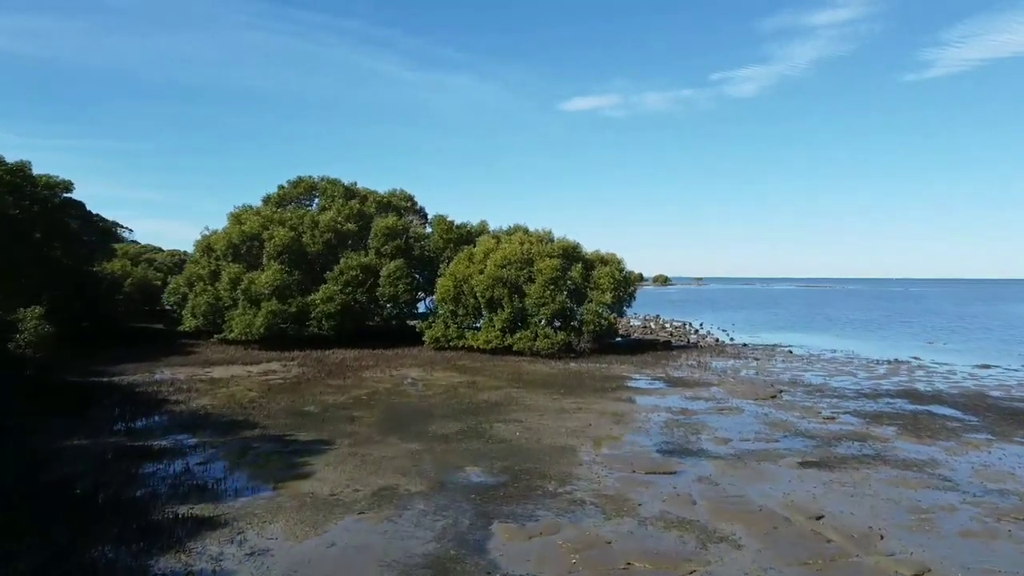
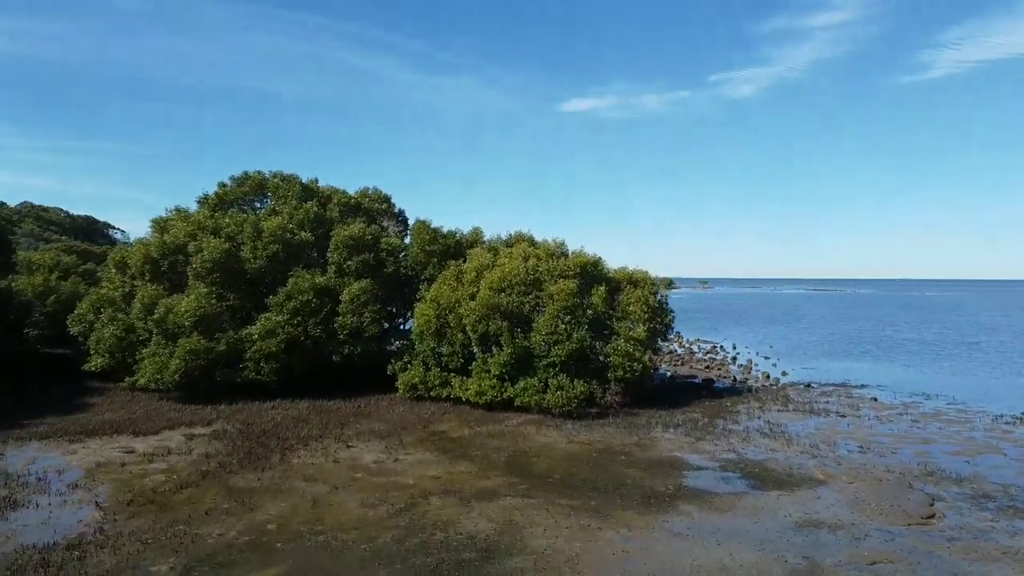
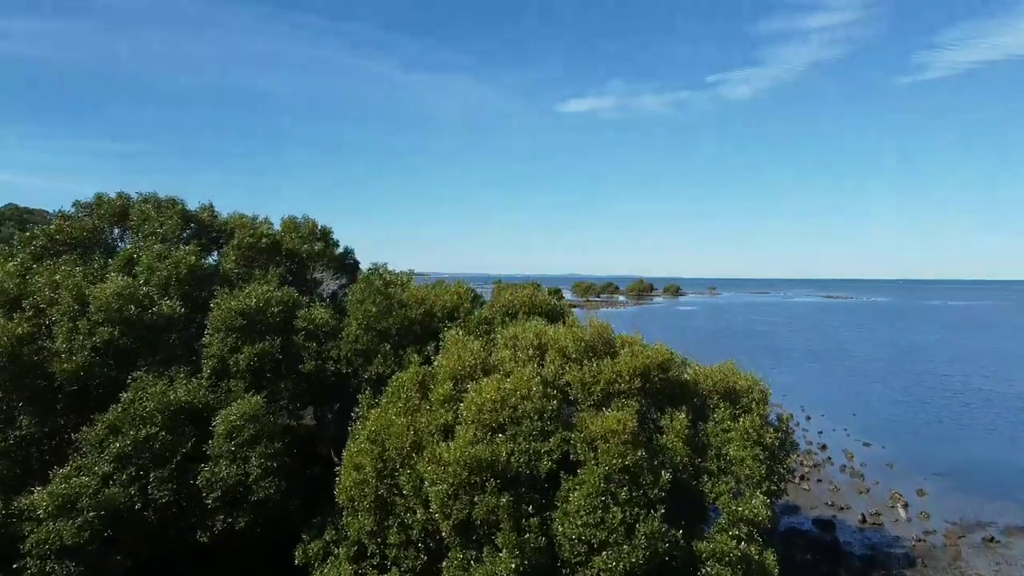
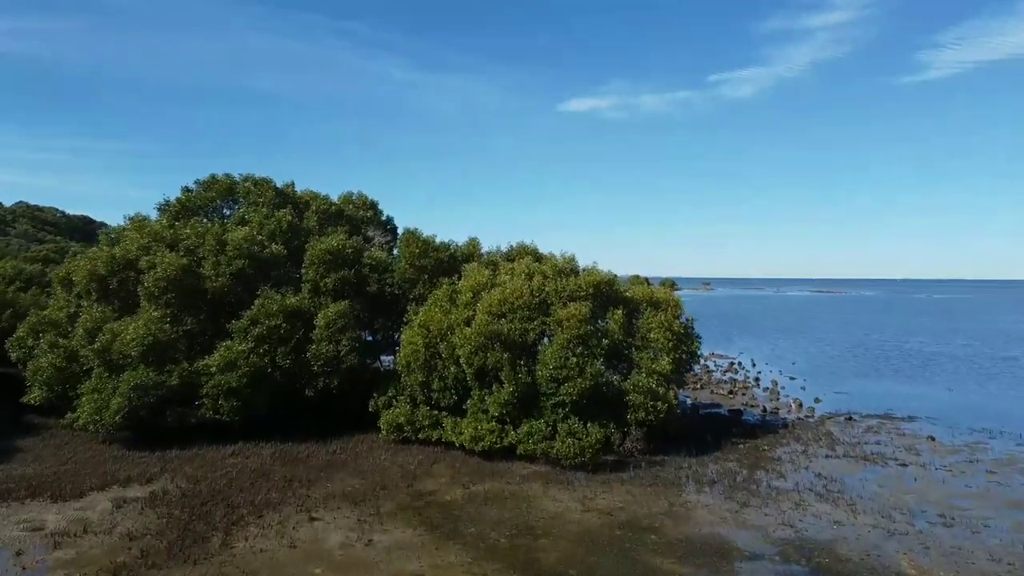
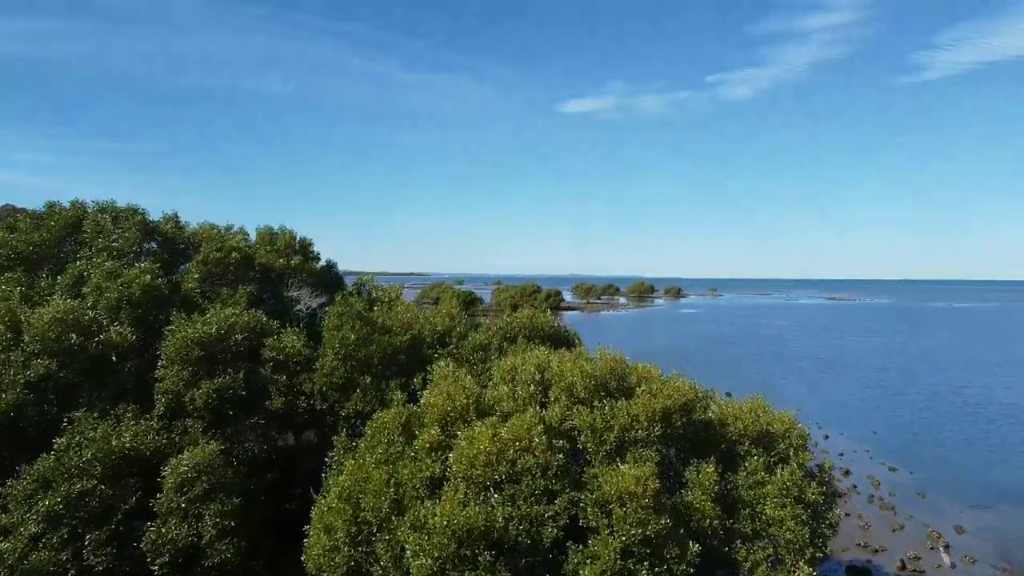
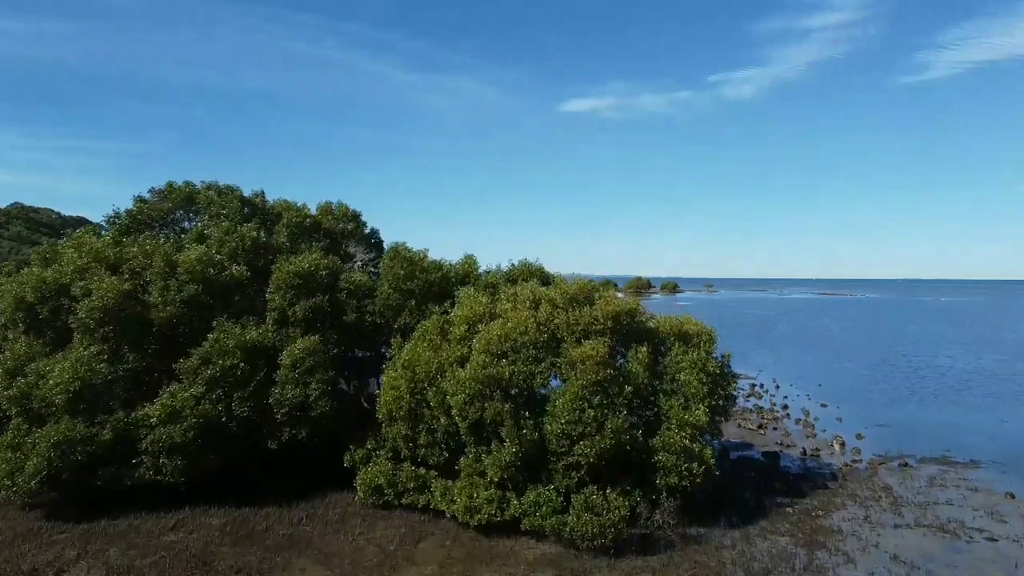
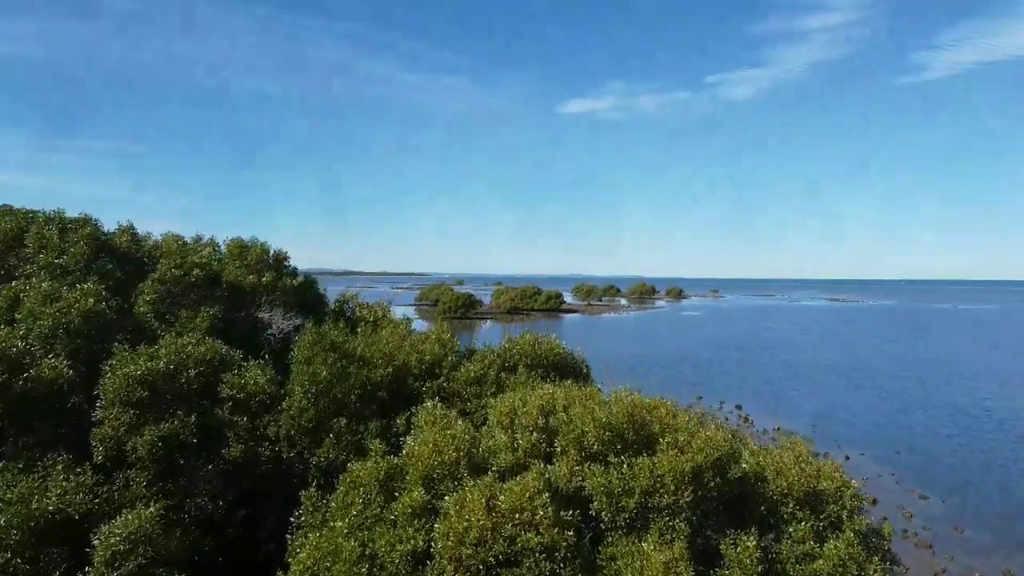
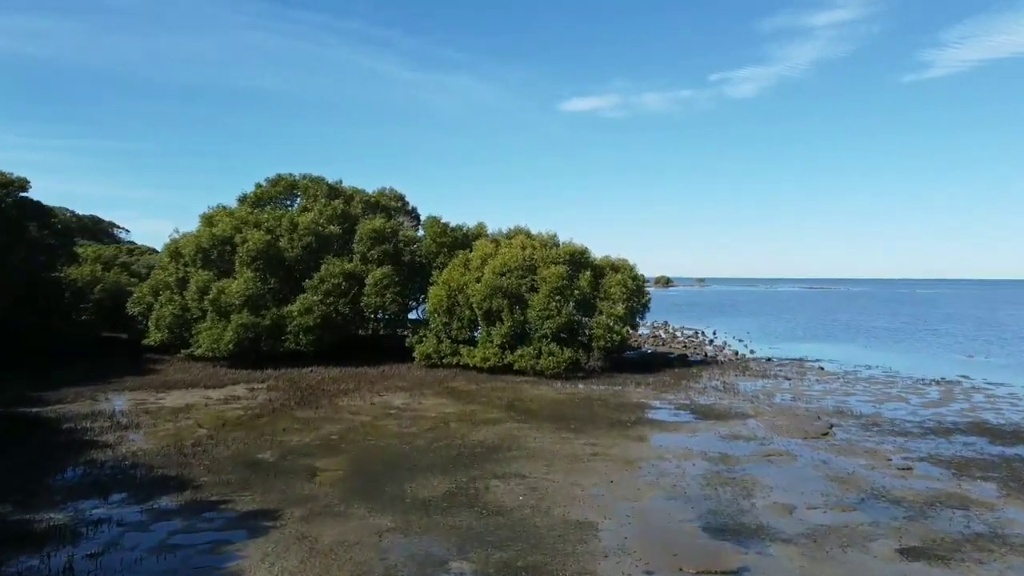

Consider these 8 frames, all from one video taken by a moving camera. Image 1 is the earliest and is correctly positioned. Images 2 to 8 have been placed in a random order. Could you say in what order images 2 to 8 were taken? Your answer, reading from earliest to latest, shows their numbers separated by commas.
8, 2, 4, 6, 3, 5, 7
